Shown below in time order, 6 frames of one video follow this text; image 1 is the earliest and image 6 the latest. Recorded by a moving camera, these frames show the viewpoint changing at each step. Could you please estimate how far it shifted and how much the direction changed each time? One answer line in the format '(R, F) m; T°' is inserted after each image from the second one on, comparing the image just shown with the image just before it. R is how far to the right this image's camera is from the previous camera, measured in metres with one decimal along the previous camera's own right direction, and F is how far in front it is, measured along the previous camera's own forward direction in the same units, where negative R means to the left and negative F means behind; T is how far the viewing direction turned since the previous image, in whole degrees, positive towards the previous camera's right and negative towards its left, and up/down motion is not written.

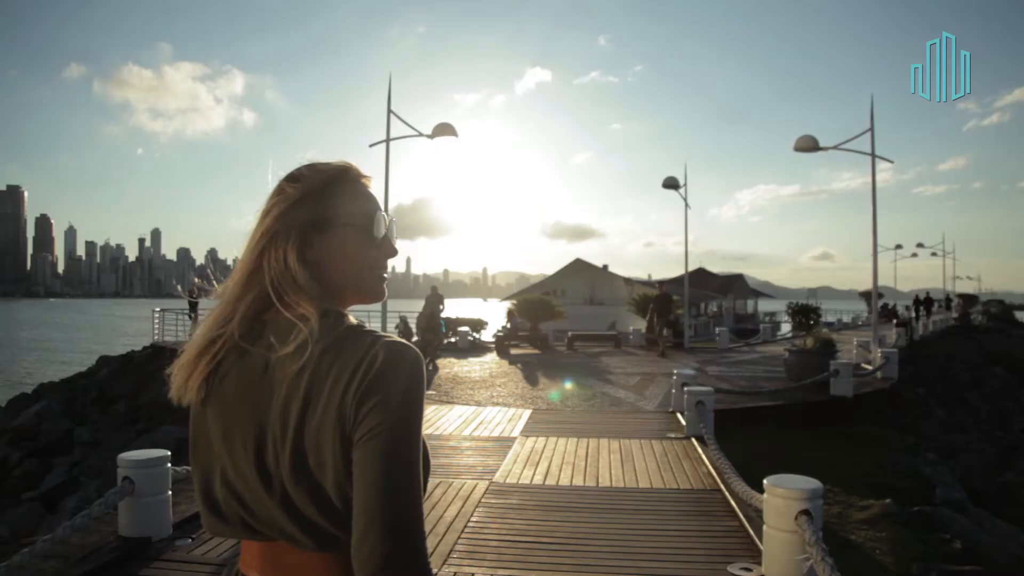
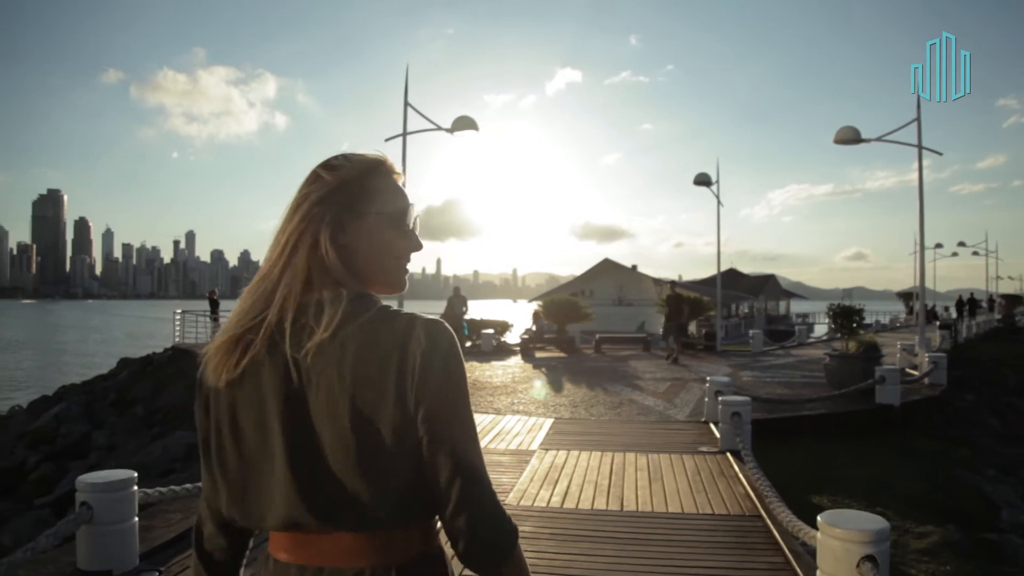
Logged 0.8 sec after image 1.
(+0.1, +0.7) m; -2°
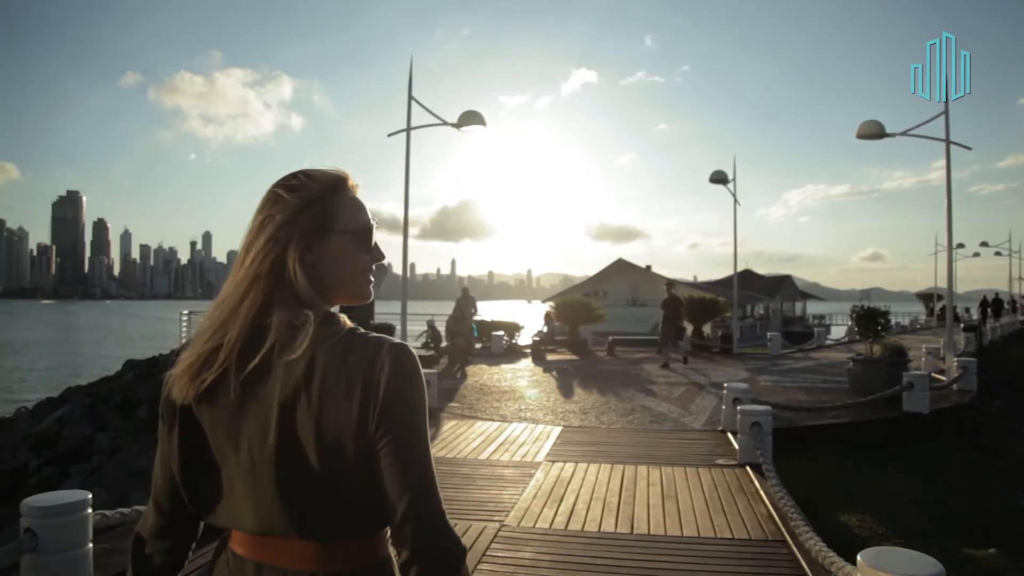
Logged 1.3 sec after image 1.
(+0.1, +0.6) m; -1°
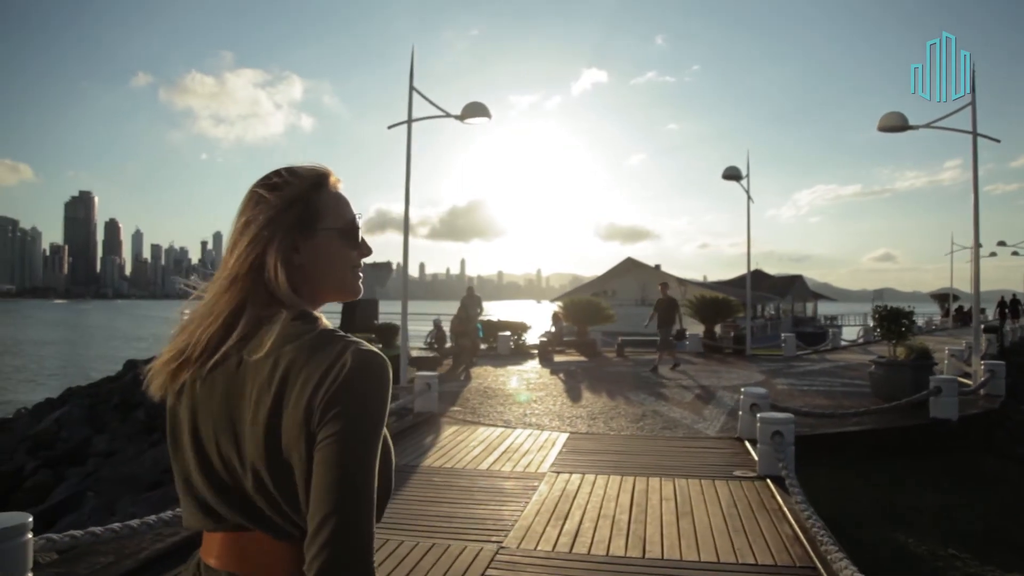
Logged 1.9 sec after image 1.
(+0.1, +0.6) m; -1°
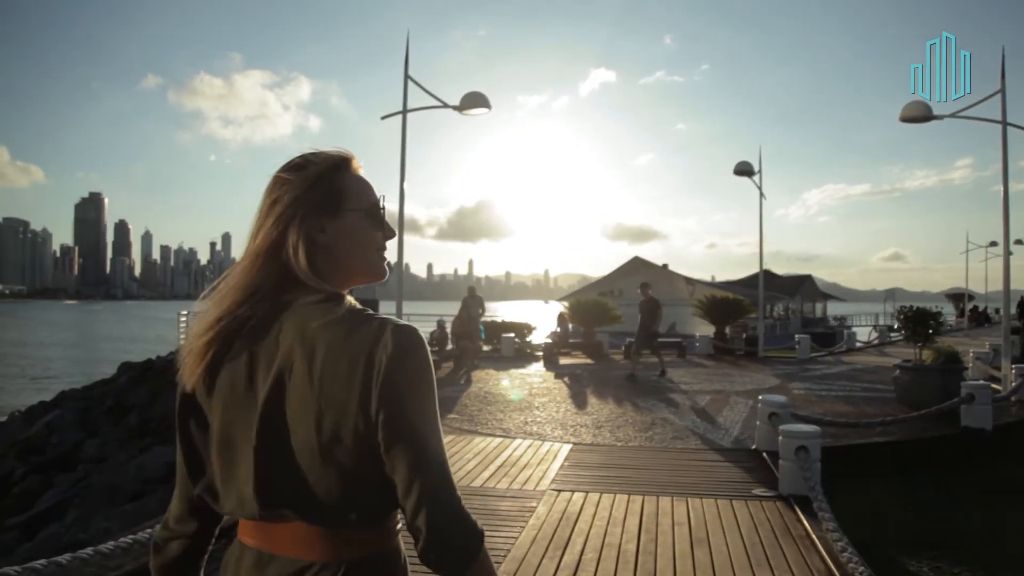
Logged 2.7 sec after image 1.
(+0.1, +0.7) m; -1°
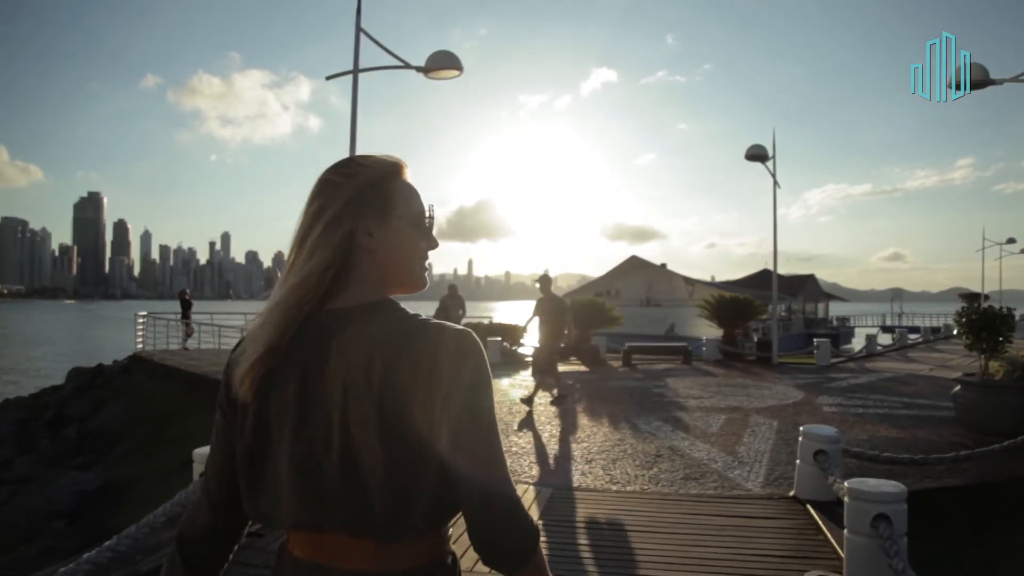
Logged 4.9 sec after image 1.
(+0.4, +2.2) m; 0°
